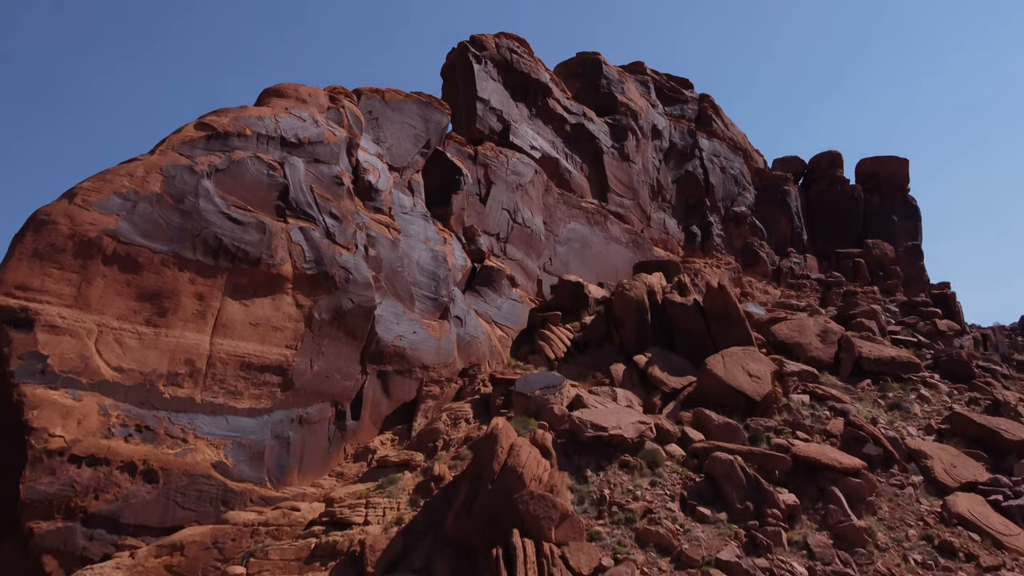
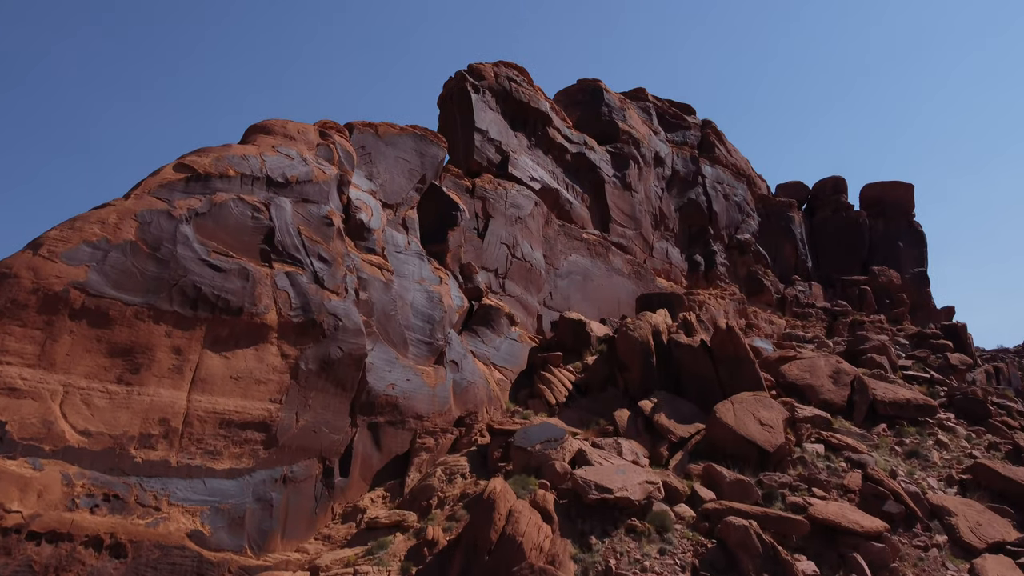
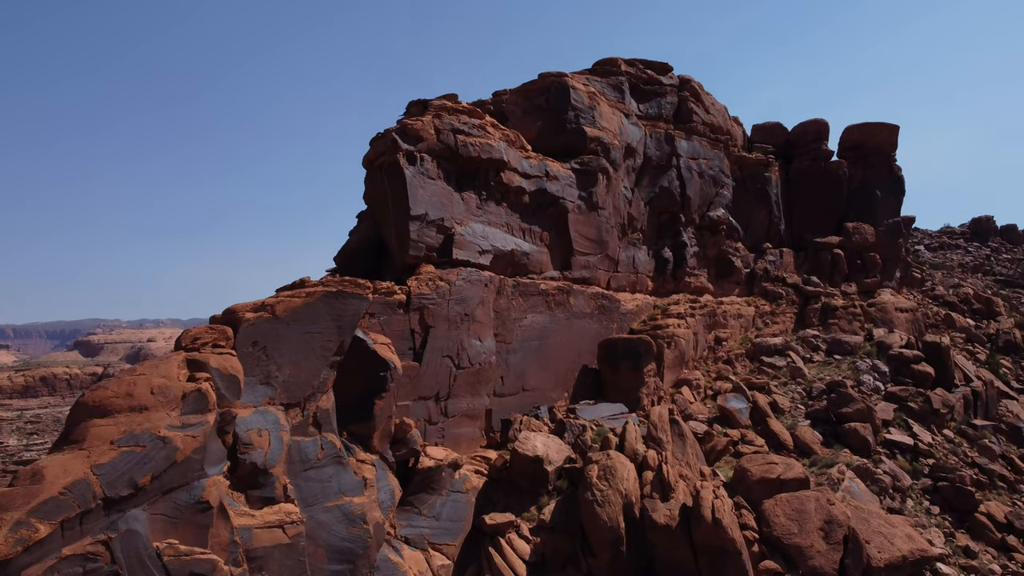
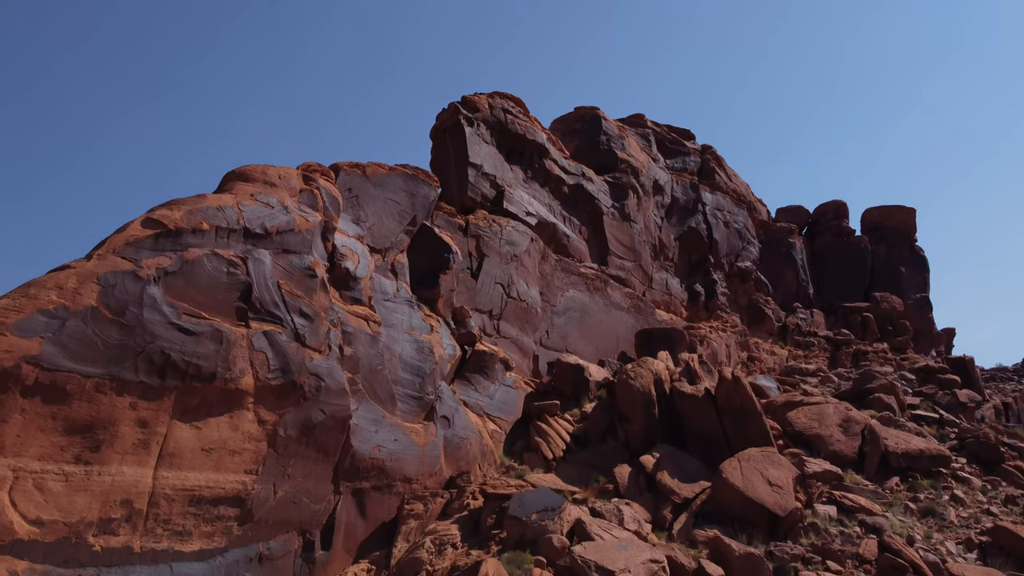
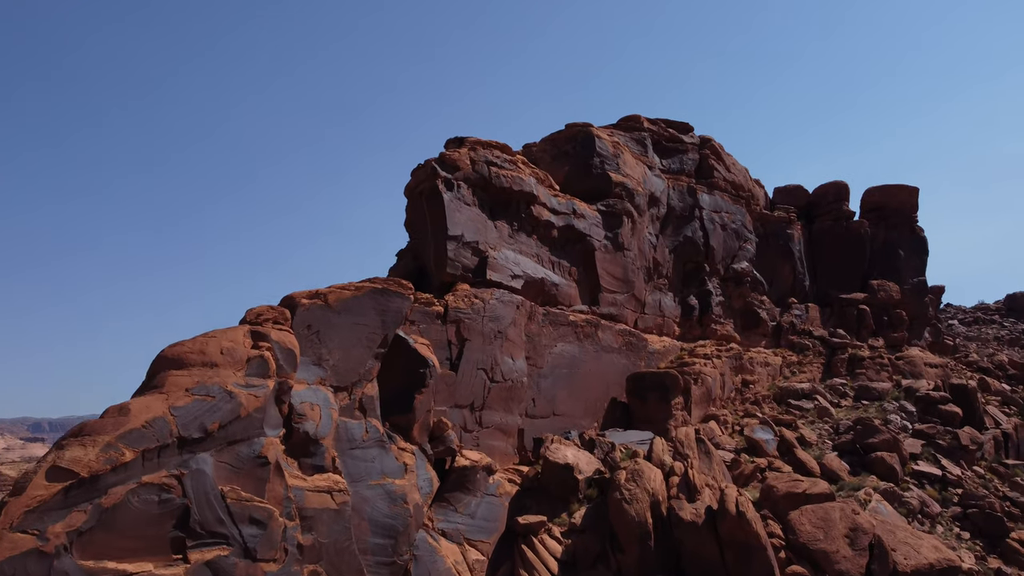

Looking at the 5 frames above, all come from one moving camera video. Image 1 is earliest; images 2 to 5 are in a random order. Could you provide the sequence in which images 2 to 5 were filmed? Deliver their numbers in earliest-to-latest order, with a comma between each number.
2, 4, 5, 3
